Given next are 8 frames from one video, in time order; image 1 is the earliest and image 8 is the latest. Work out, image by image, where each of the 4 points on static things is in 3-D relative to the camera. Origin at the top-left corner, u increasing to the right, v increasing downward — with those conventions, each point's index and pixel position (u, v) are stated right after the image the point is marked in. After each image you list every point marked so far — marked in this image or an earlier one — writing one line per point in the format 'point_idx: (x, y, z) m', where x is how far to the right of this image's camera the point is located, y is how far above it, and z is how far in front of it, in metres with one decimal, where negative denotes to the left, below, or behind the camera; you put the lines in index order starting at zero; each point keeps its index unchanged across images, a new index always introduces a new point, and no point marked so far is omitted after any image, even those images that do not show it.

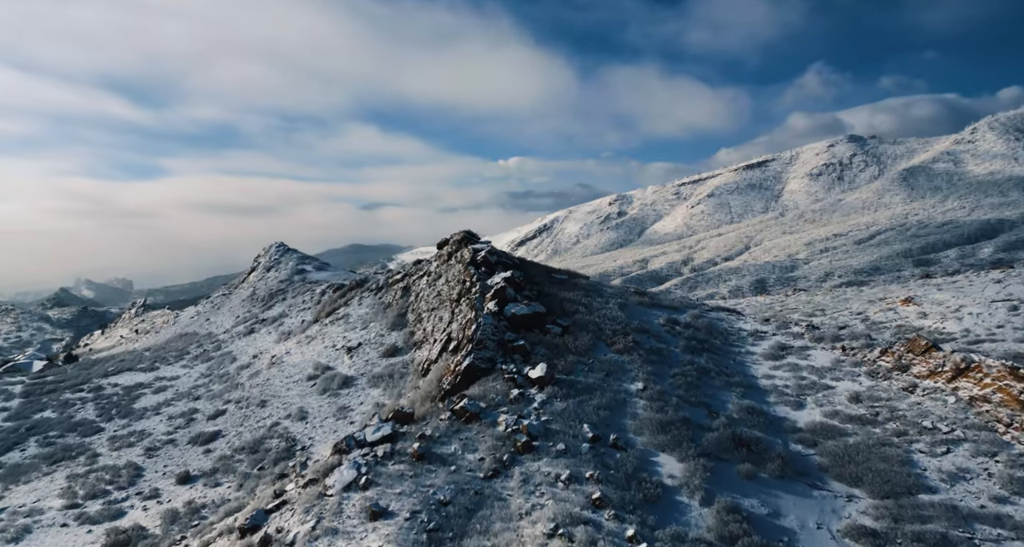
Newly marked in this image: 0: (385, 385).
0: (-3.7, -3.3, +17.6) m
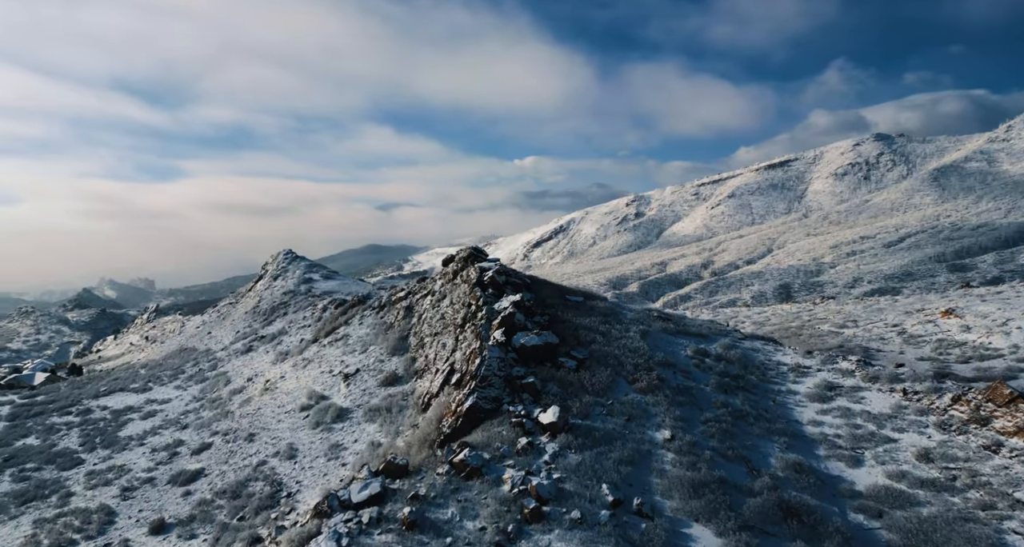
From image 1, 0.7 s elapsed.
0: (-3.5, -3.9, +16.0) m
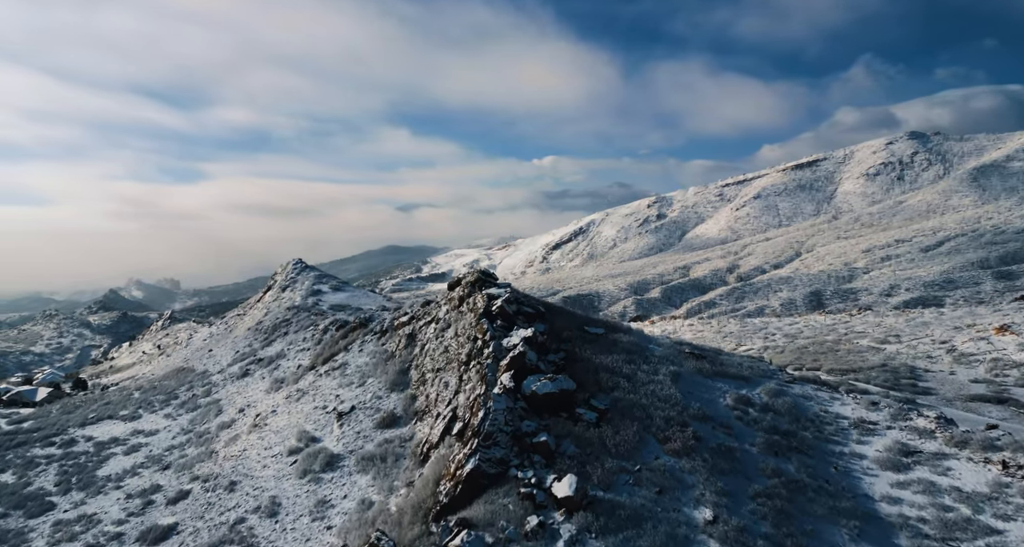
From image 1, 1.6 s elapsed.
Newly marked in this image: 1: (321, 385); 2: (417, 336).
0: (-3.2, -4.6, +14.0) m
1: (-6.1, -3.6, +19.1) m
2: (-3.0, -2.0, +18.5) m
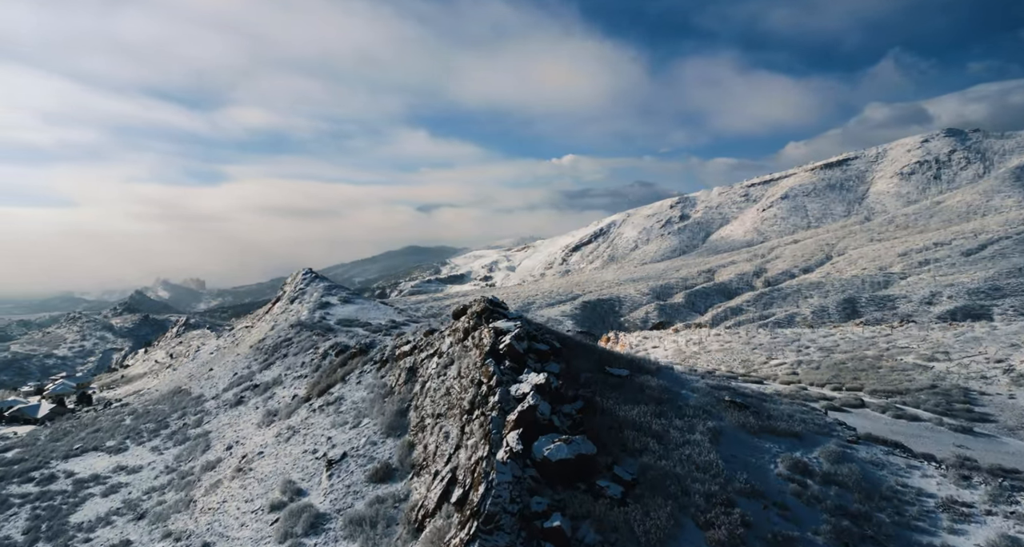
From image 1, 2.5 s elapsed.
0: (-3.0, -5.4, +12.1) m
1: (-5.8, -4.3, +17.3) m
2: (-2.6, -2.7, +16.6) m
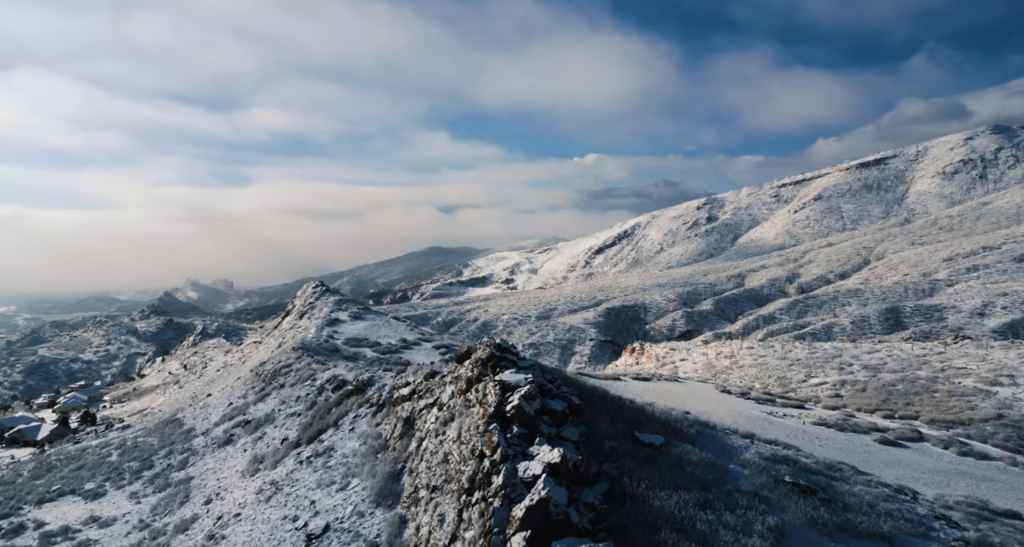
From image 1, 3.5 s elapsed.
0: (-2.9, -6.3, +9.9) m
1: (-5.4, -5.2, +15.2) m
2: (-2.3, -3.6, +14.3) m
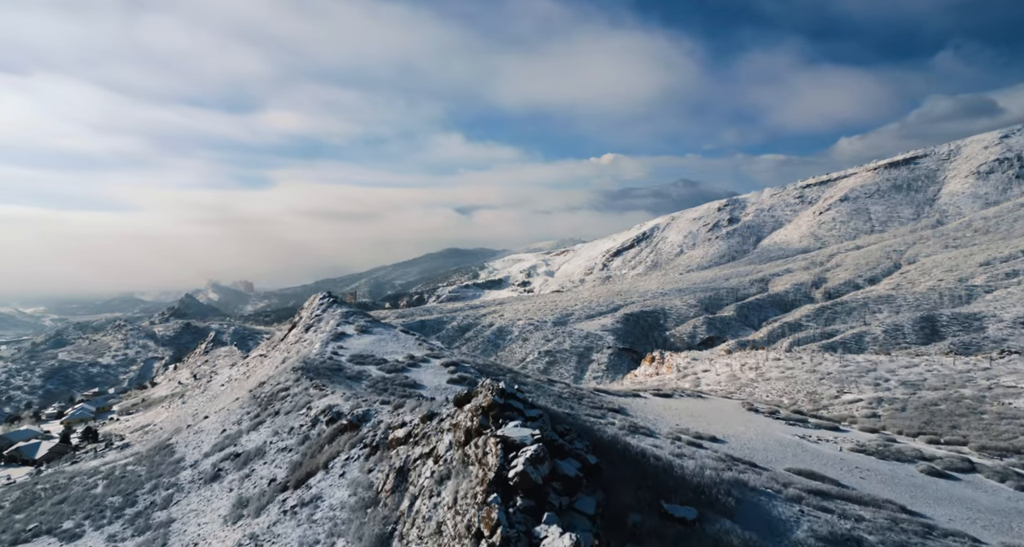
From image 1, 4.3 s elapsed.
0: (-2.8, -6.9, +8.2) m
1: (-5.2, -5.9, +13.6) m
2: (-2.2, -4.2, +12.6) m
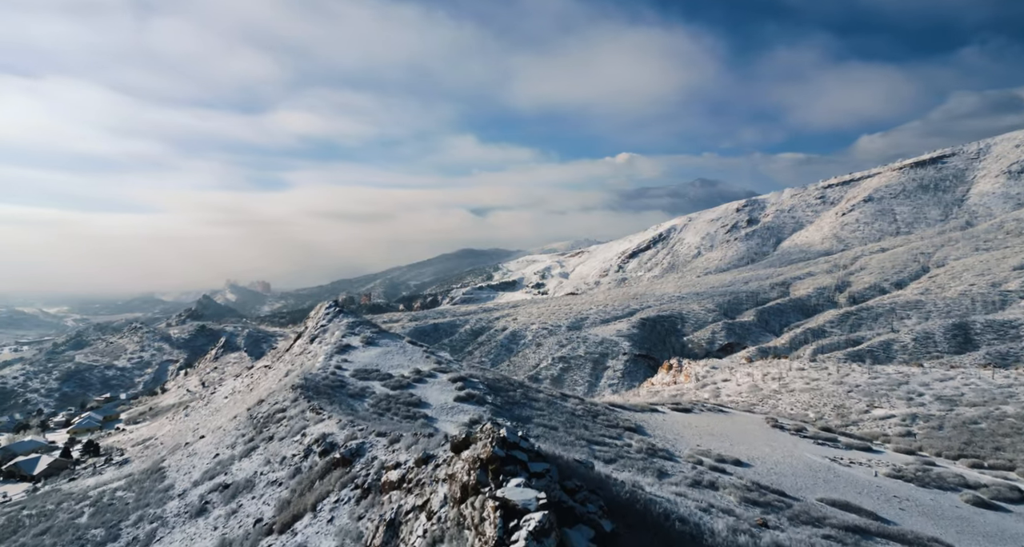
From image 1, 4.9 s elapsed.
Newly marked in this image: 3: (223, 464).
0: (-2.9, -7.5, +6.8) m
1: (-5.1, -6.4, +12.2) m
2: (-2.1, -4.8, +11.2) m
3: (-9.6, -6.3, +19.9) m
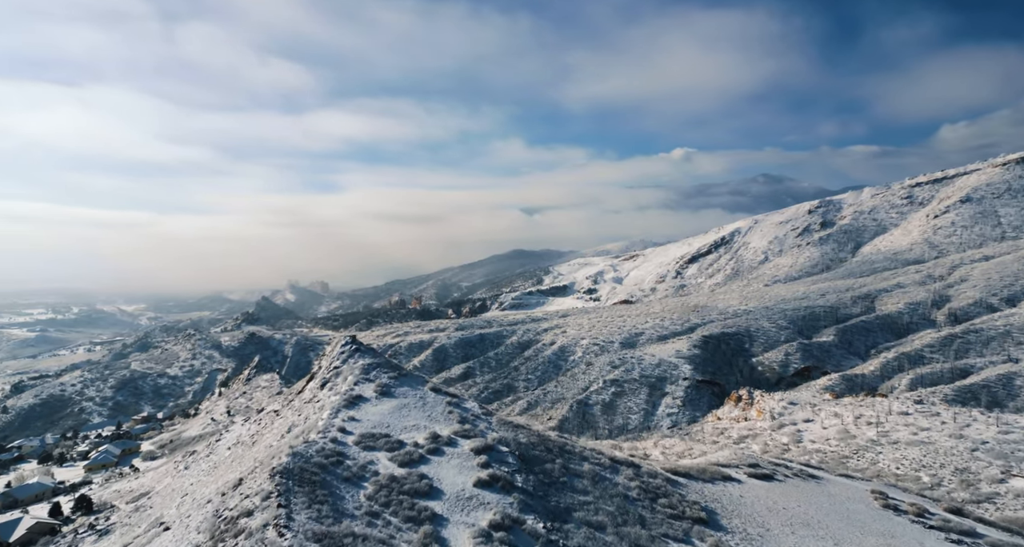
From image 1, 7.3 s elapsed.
0: (-3.4, -9.3, +1.4) m
1: (-5.1, -8.3, +7.0) m
2: (-2.2, -6.6, +5.7) m
3: (-8.9, -8.2, +15.0) m
